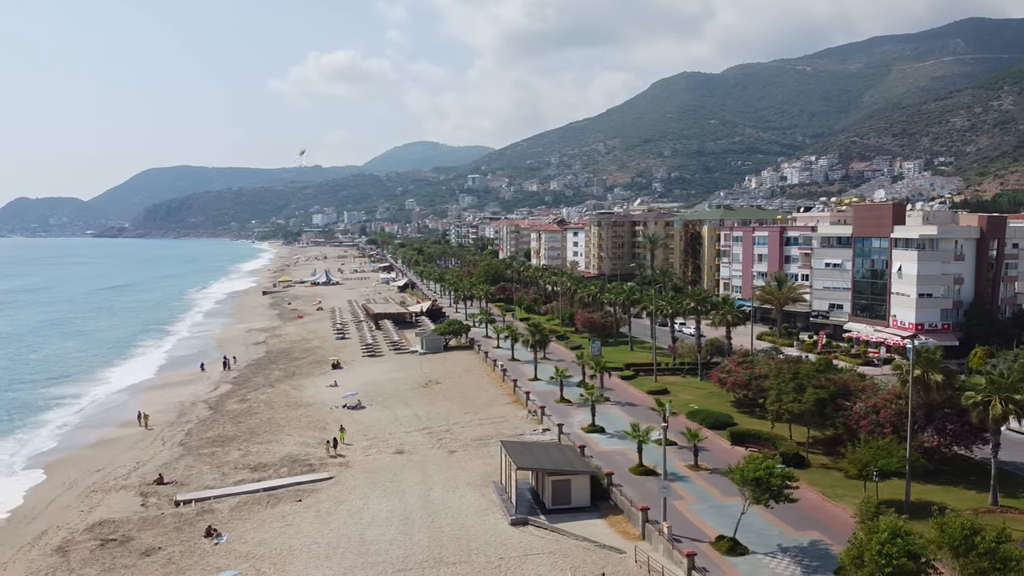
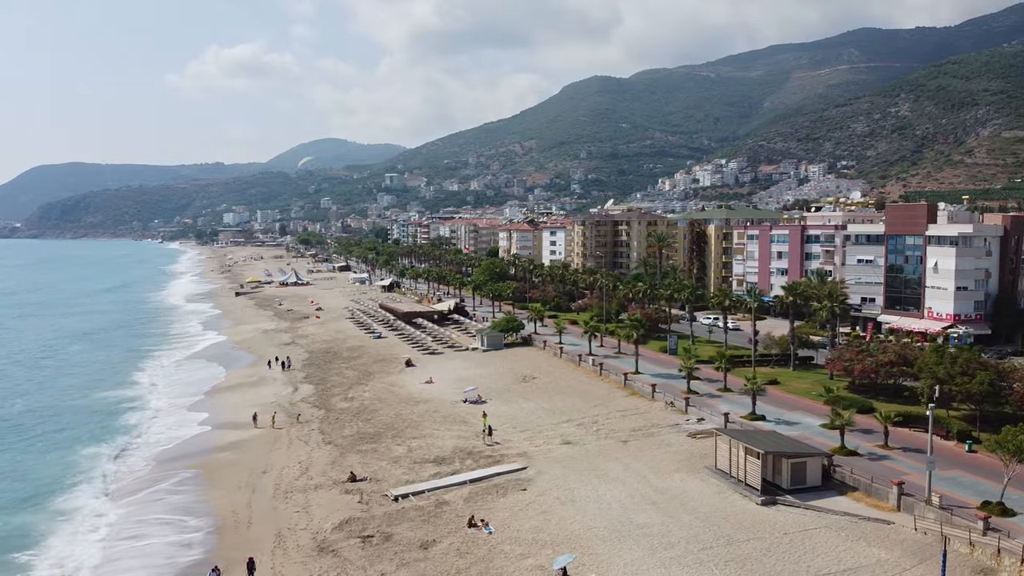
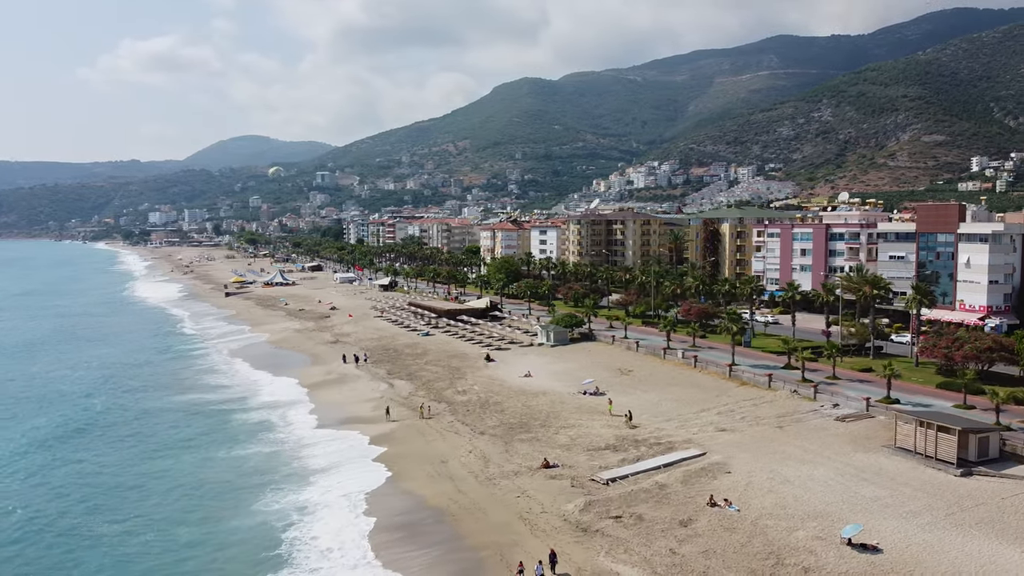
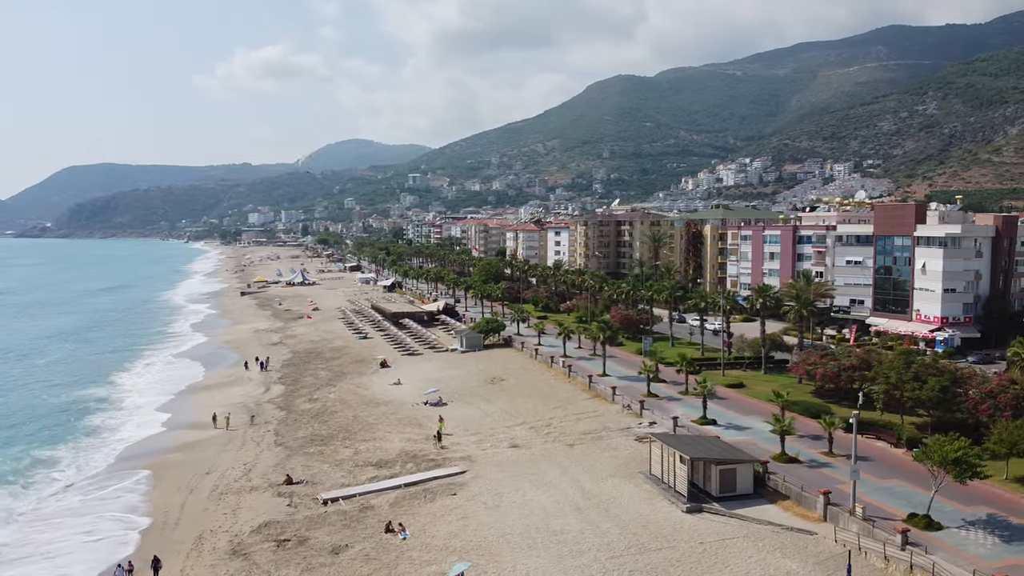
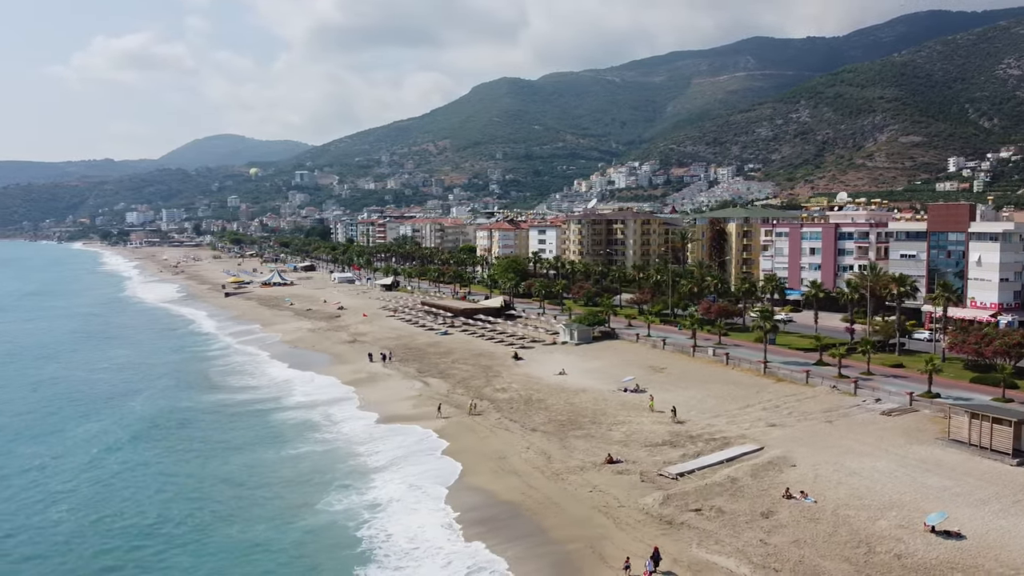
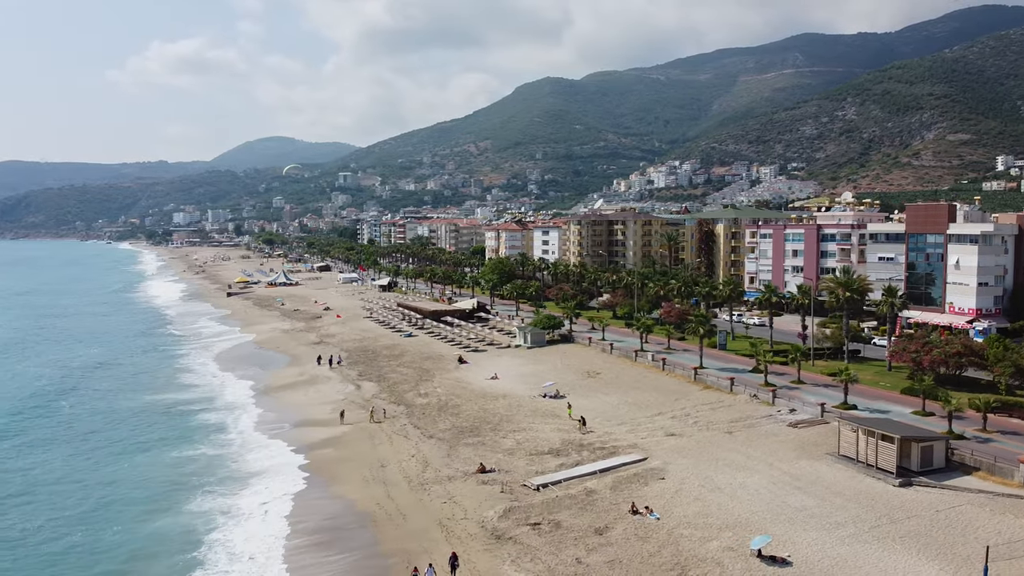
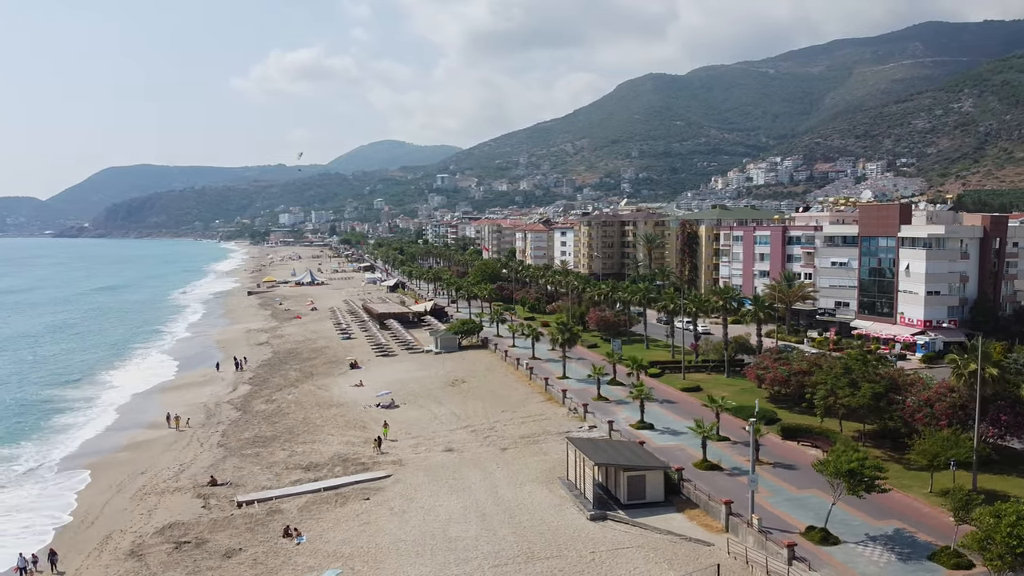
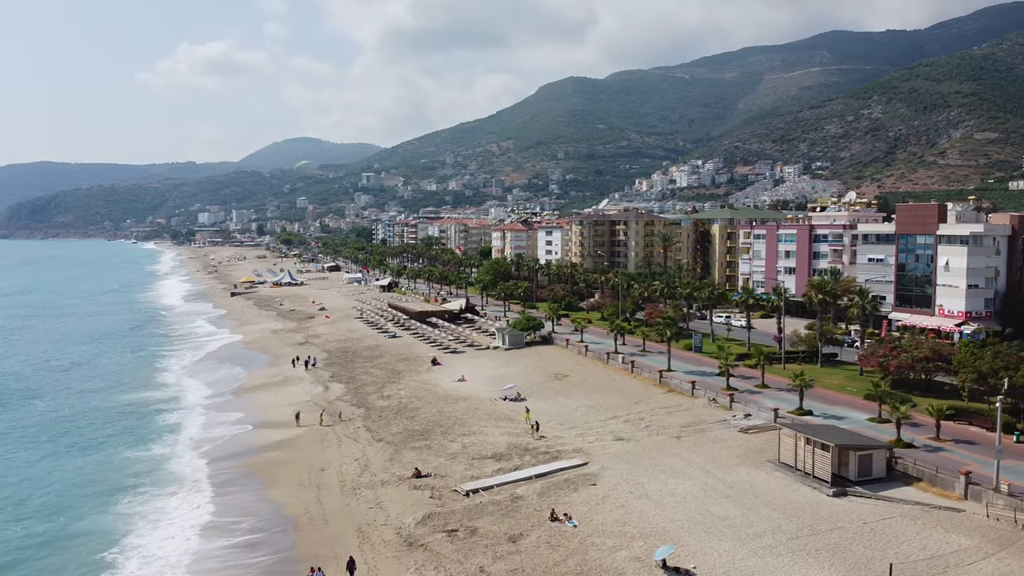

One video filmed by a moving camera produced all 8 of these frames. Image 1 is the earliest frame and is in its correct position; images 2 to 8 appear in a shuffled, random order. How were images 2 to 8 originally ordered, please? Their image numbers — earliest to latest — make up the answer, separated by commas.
7, 4, 2, 8, 6, 3, 5
